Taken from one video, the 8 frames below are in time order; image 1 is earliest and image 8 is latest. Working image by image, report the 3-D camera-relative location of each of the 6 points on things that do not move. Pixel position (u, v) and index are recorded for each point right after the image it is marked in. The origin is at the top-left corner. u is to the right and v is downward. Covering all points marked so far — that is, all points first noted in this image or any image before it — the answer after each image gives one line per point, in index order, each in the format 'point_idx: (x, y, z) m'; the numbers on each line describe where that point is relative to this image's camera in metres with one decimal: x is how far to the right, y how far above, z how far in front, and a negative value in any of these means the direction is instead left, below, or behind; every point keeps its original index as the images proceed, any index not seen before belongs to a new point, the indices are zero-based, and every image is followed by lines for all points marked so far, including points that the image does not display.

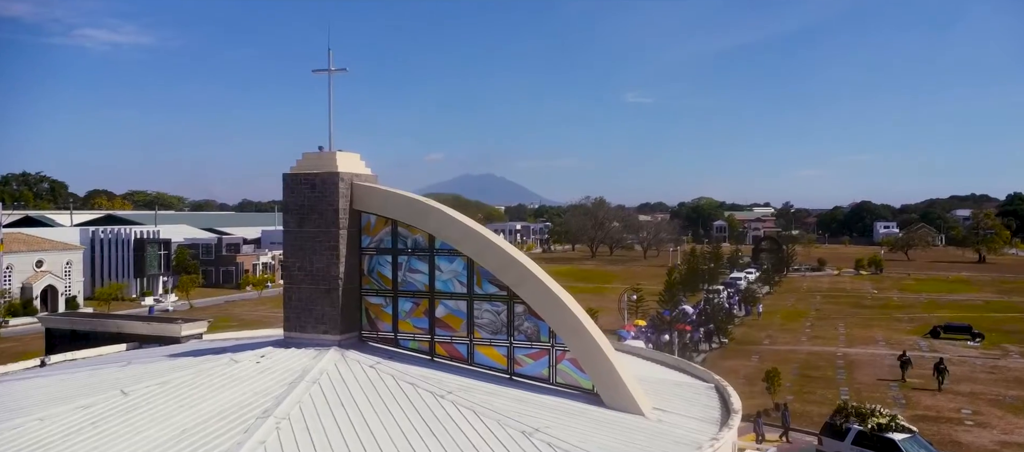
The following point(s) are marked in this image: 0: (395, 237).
0: (-1.8, -0.2, +11.8) m
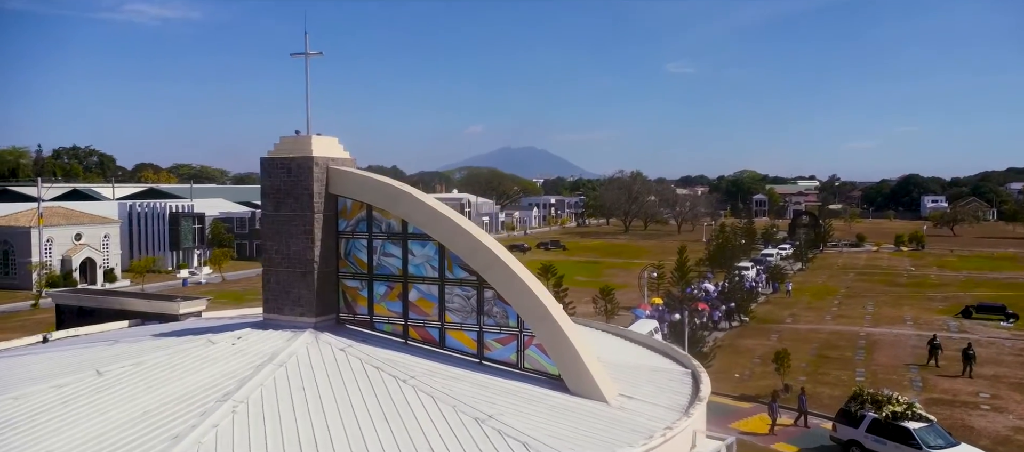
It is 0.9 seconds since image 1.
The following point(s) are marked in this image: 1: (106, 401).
0: (-2.2, +0.1, +11.9) m
1: (-5.0, -2.2, +9.2) m
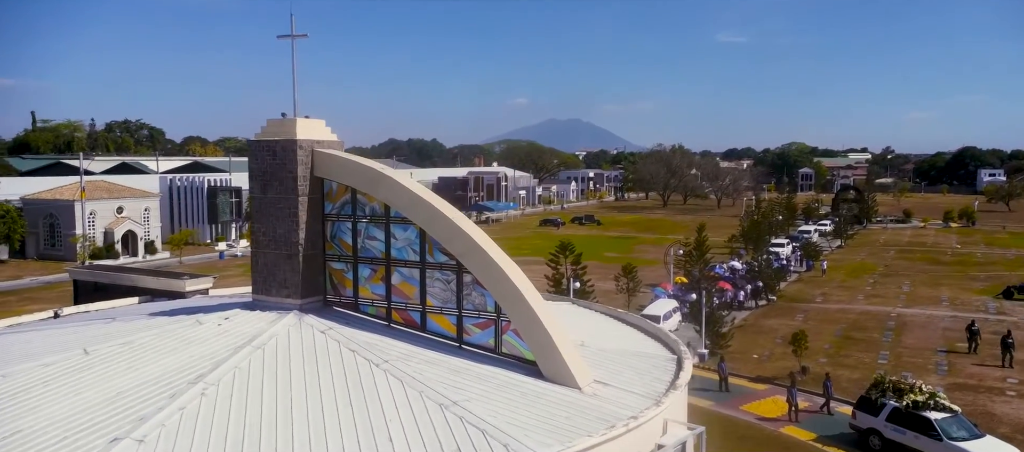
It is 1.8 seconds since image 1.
0: (-2.5, +0.3, +11.9) m
1: (-5.4, -2.0, +9.5) m
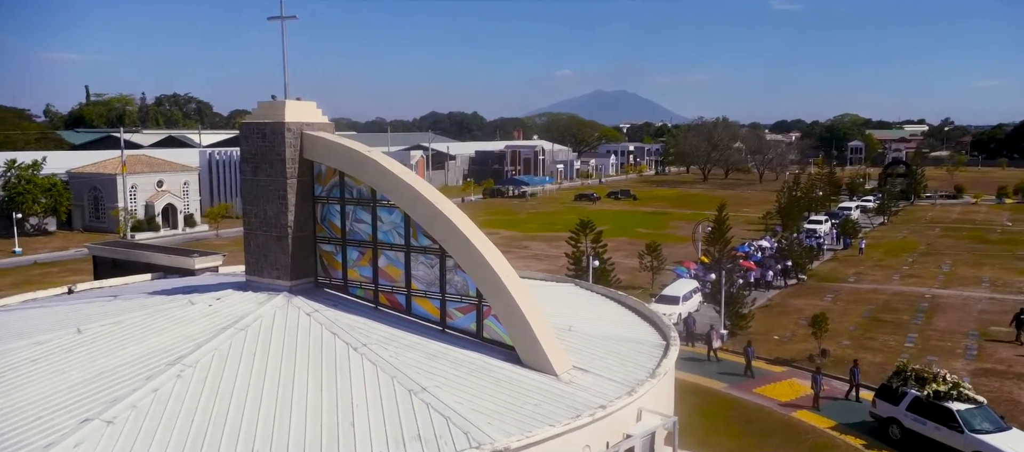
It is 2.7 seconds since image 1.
0: (-2.7, +0.6, +12.0) m
1: (-5.7, -1.8, +9.8) m
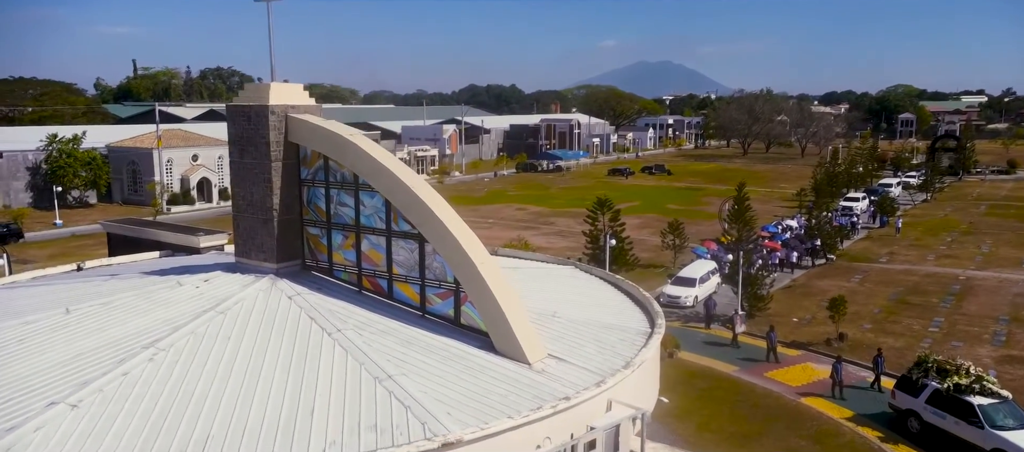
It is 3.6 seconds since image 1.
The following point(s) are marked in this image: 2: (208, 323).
0: (-3.0, +0.9, +11.9) m
1: (-6.1, -1.6, +10.0) m
2: (-4.2, -1.3, +10.3) m
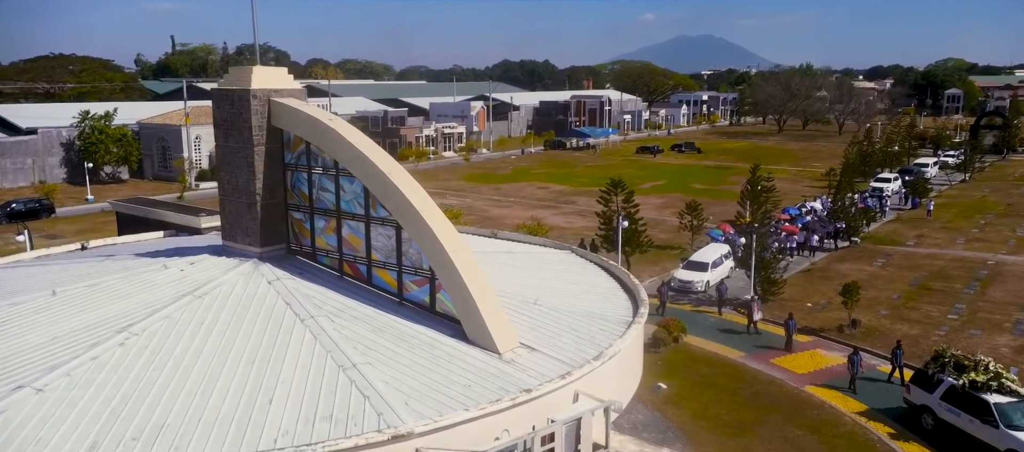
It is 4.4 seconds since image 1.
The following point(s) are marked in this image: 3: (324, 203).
0: (-3.2, +1.1, +11.9) m
1: (-6.5, -1.4, +10.2) m
2: (-4.5, -1.1, +10.4) m
3: (-3.0, +0.4, +11.9) m
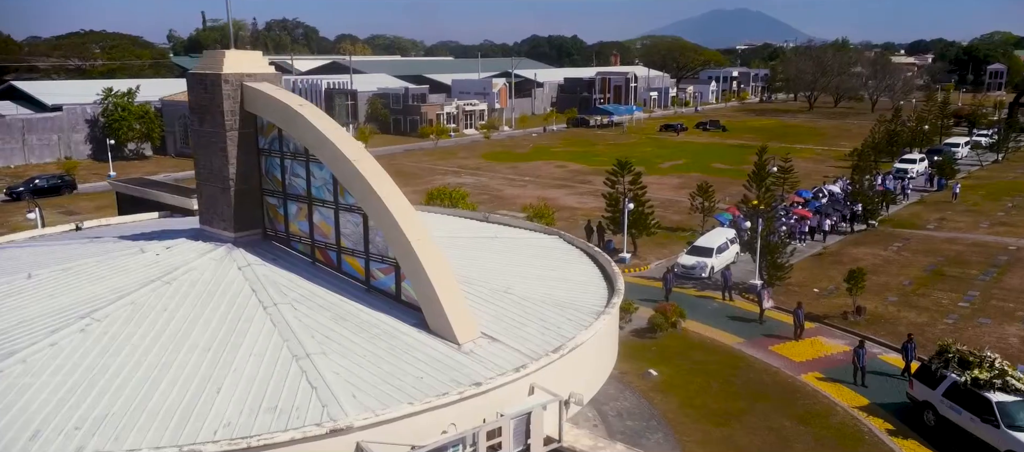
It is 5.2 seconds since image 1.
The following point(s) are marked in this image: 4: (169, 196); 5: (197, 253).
0: (-3.7, +1.3, +11.8) m
1: (-7.0, -1.1, +10.4) m
2: (-5.0, -0.9, +10.5) m
3: (-3.4, +0.6, +11.9) m
4: (-8.3, +0.7, +18.1) m
5: (-5.0, -0.5, +11.9) m
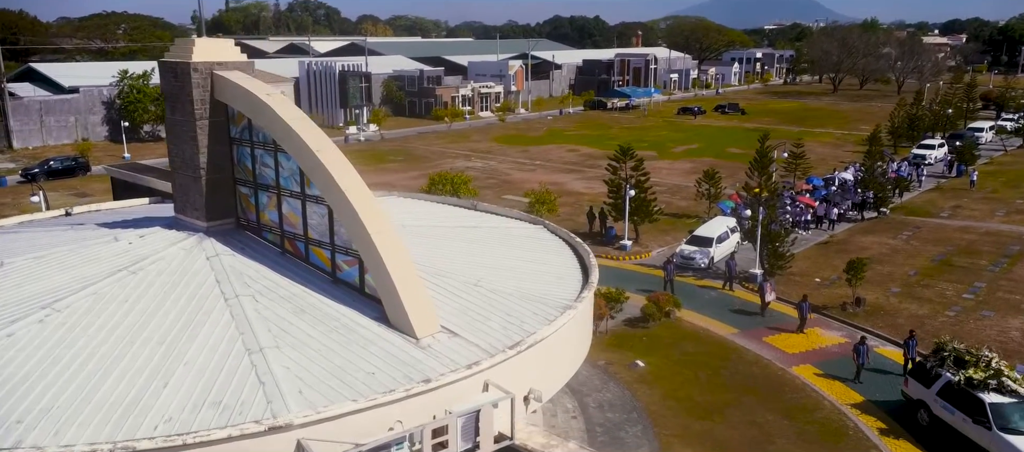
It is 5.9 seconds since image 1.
0: (-4.1, +1.5, +11.8) m
1: (-7.5, -1.0, +10.5) m
2: (-5.6, -0.8, +10.5) m
3: (-3.9, +0.7, +11.8) m
4: (-8.5, +1.1, +18.1) m
5: (-5.4, -0.3, +11.9) m
